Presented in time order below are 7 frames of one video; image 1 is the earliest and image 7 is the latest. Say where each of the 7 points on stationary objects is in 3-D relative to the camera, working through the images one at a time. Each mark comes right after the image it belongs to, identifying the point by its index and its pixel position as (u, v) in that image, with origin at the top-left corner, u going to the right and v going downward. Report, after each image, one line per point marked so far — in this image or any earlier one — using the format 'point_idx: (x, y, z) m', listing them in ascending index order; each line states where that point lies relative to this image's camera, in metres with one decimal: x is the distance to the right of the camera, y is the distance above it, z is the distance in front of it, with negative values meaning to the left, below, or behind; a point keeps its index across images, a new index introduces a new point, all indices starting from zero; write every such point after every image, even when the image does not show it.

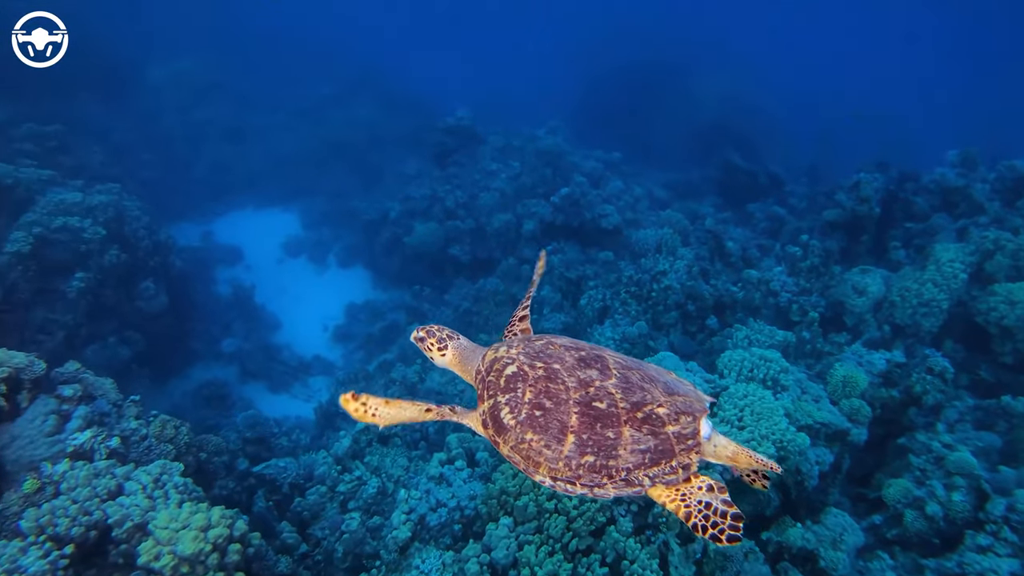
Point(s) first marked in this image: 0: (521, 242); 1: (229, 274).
0: (+0.2, +1.0, +13.4) m
1: (-7.2, +0.4, +15.2) m
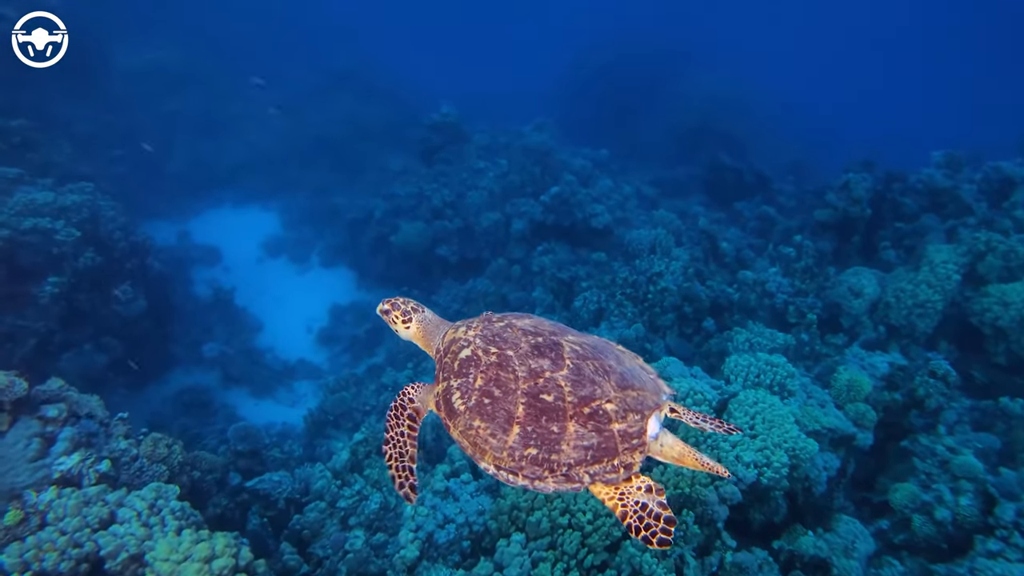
0: (0.0, +1.0, +13.2) m
1: (-7.5, +0.3, +14.6) m
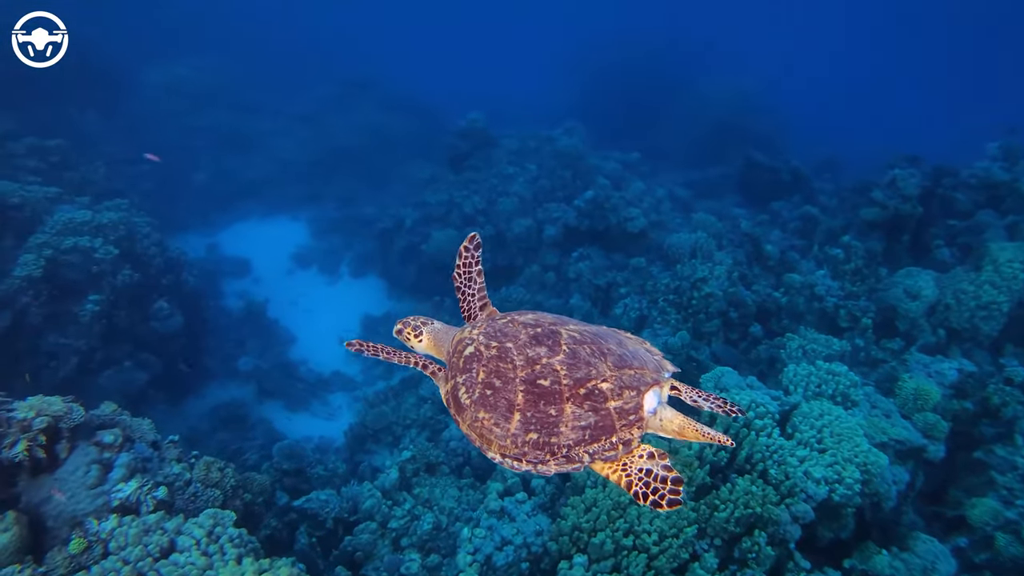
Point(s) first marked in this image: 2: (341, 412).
0: (+0.7, +0.9, +13.0) m
1: (-6.7, 0.0, +14.6) m
2: (-3.5, -2.5, +12.1) m
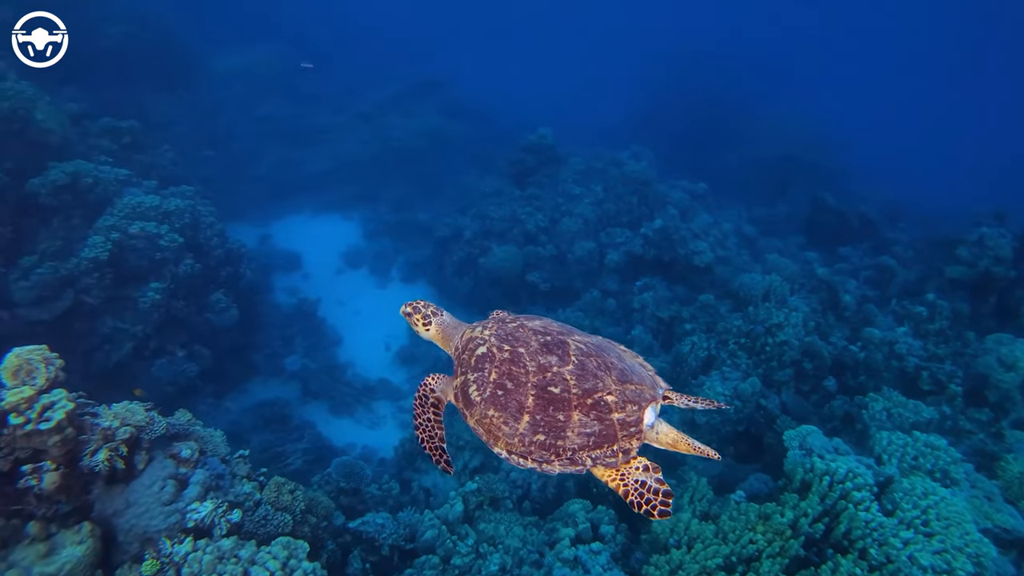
0: (+1.9, +0.3, +12.7) m
1: (-5.5, +0.1, +14.5) m
2: (-2.5, -2.6, +11.8) m
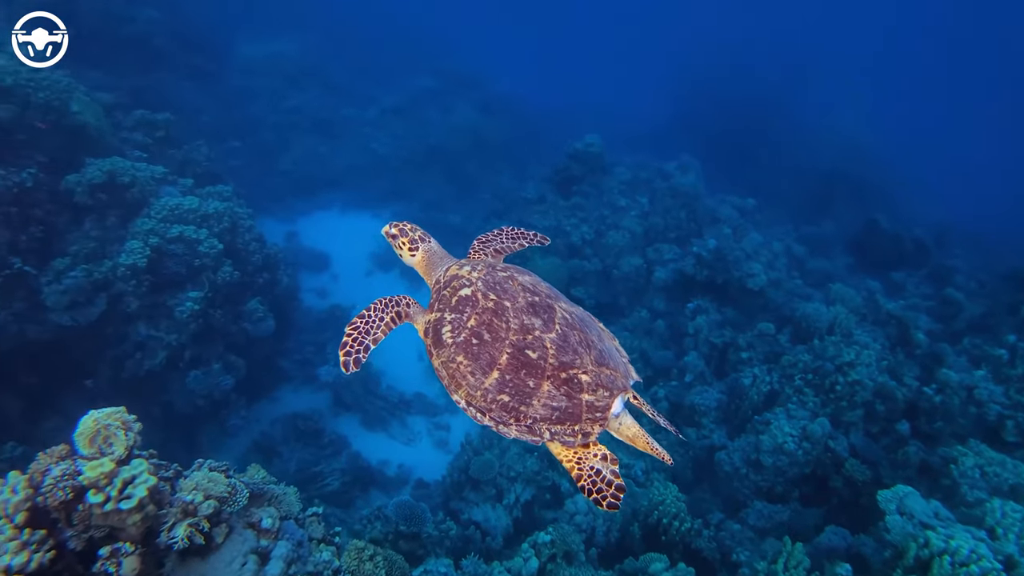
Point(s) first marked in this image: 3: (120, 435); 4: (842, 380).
0: (+2.8, -0.1, +12.2) m
1: (-4.6, +0.1, +14.0) m
2: (-1.8, -2.8, +11.3) m
3: (-2.7, -1.0, +4.1) m
4: (+5.0, -1.4, +9.1) m
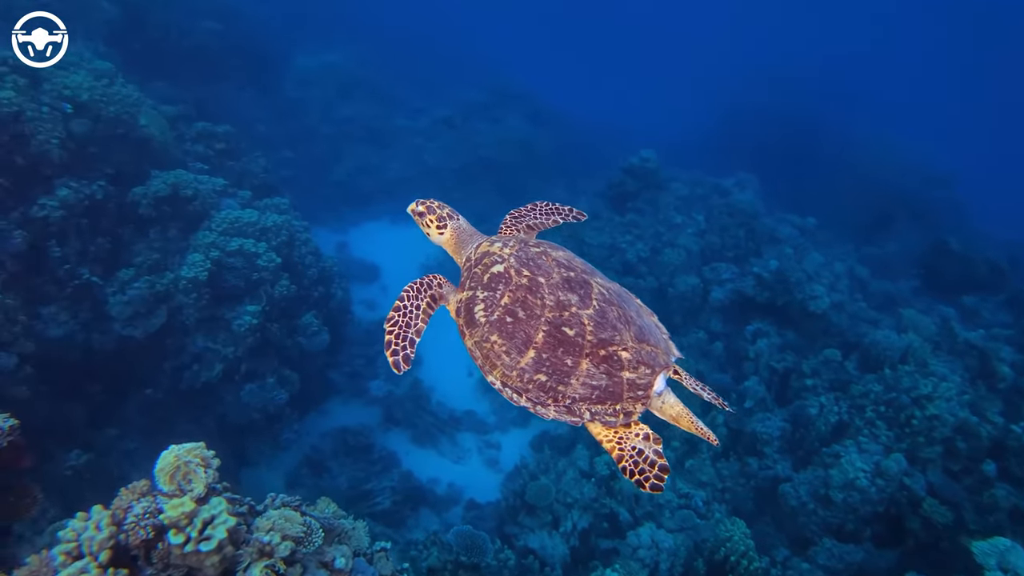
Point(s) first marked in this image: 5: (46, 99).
0: (+3.9, -0.5, +11.8) m
1: (-3.4, -0.2, +14.0) m
2: (-0.8, -3.2, +11.2) m
3: (-2.1, -1.2, +4.1) m
4: (+5.9, -1.8, +8.6) m
5: (-7.2, +2.9, +9.2) m
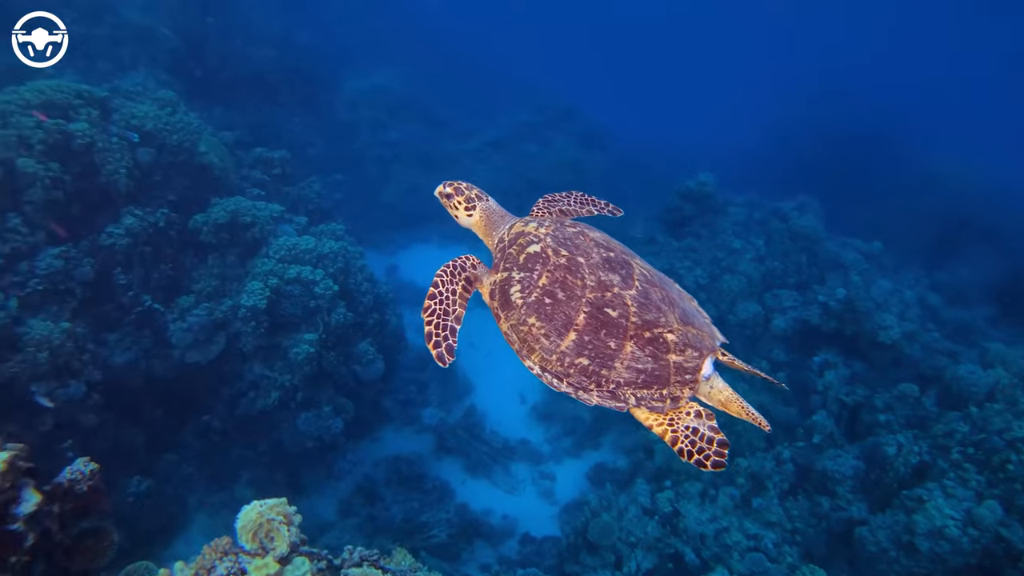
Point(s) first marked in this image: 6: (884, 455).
0: (+4.9, -1.0, +11.4) m
1: (-2.2, -0.7, +13.9) m
2: (+0.2, -3.7, +10.9) m
3: (-1.5, -1.6, +3.9) m
4: (+6.7, -2.3, +8.0) m
5: (-6.3, +2.5, +9.4) m
6: (+5.6, -2.5, +9.0) m
